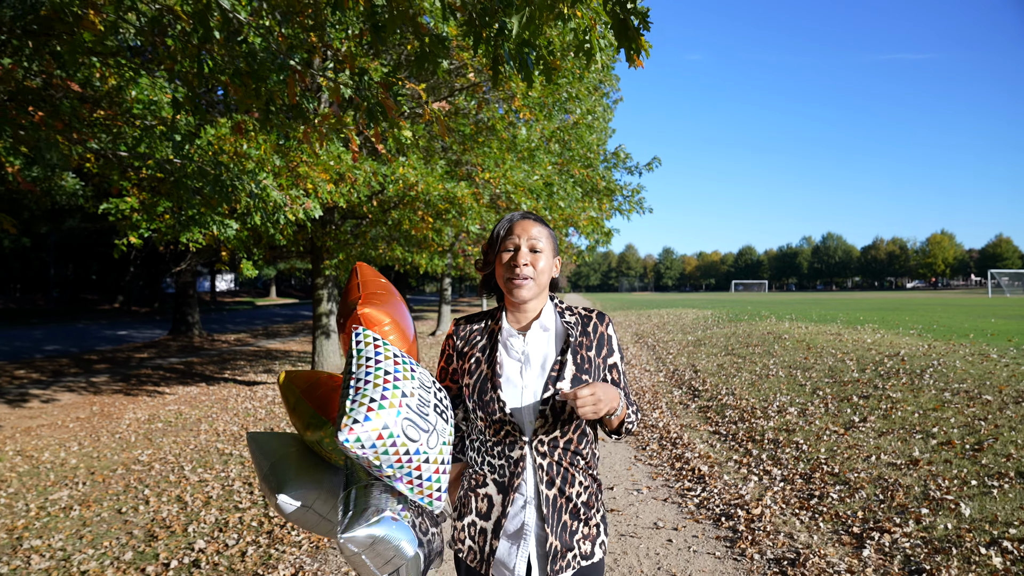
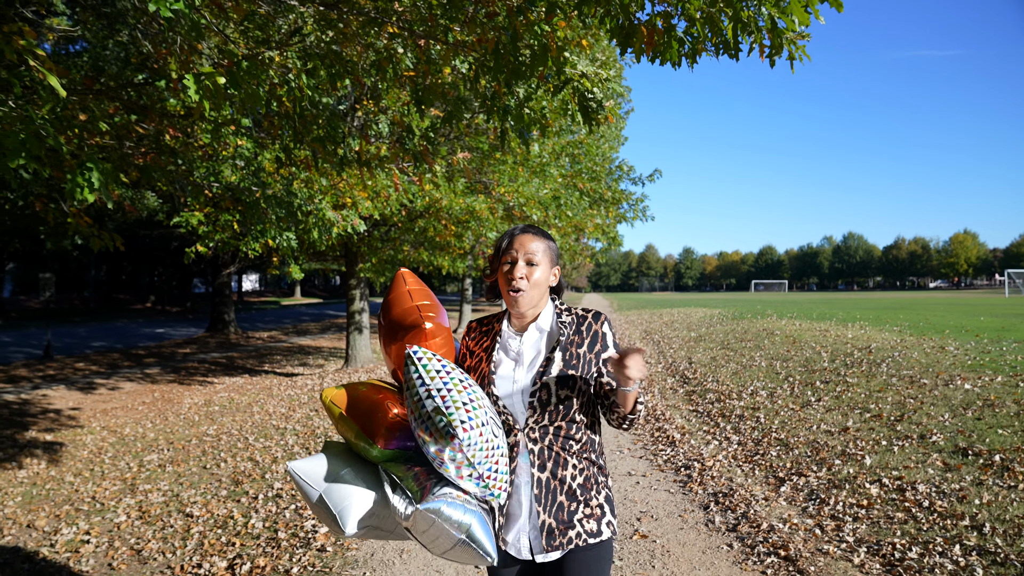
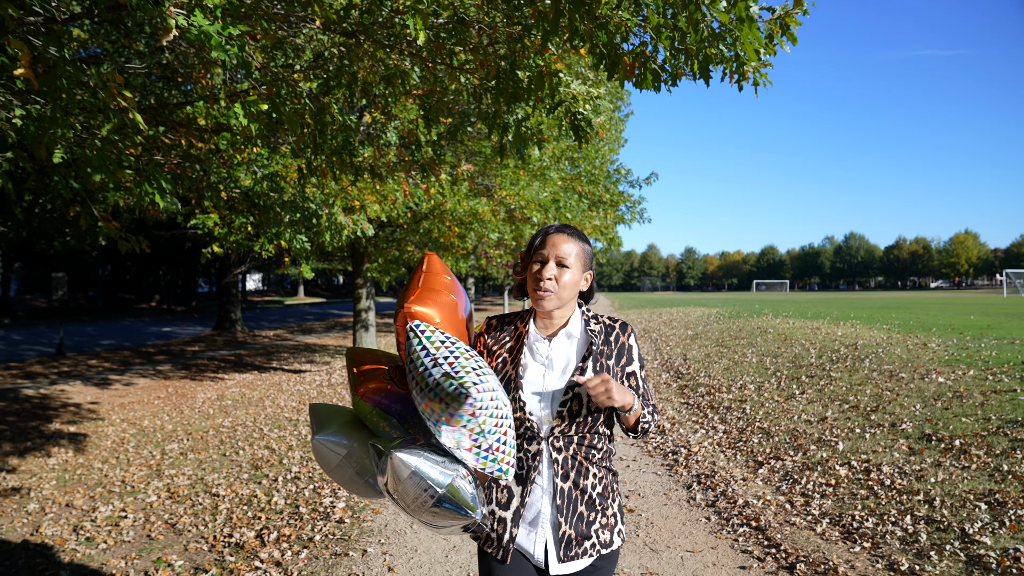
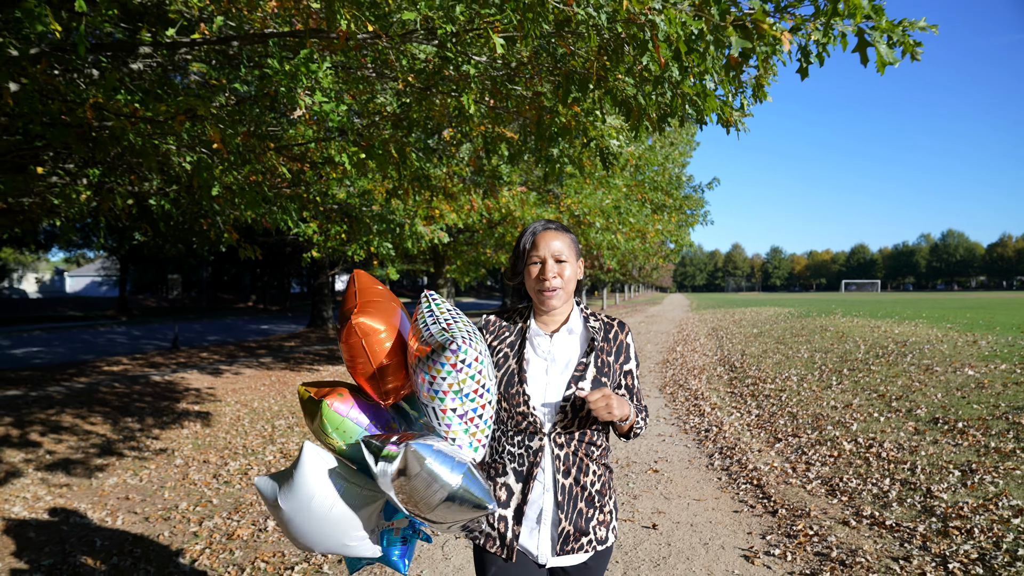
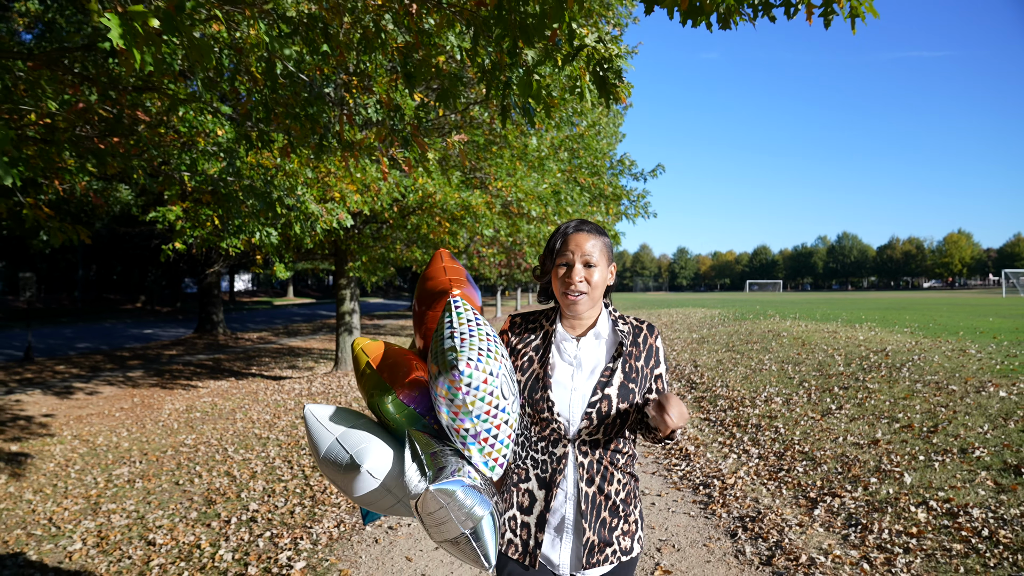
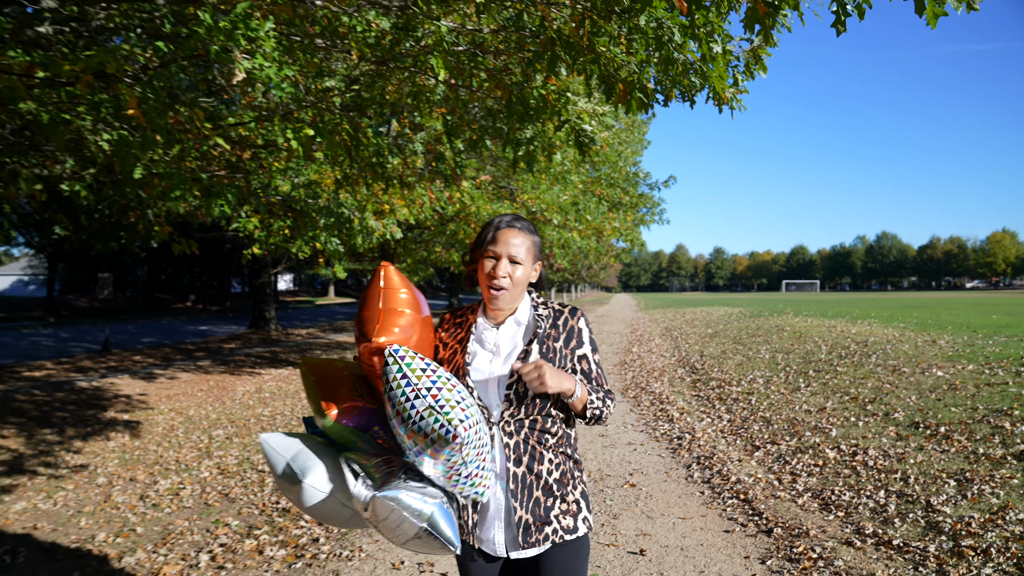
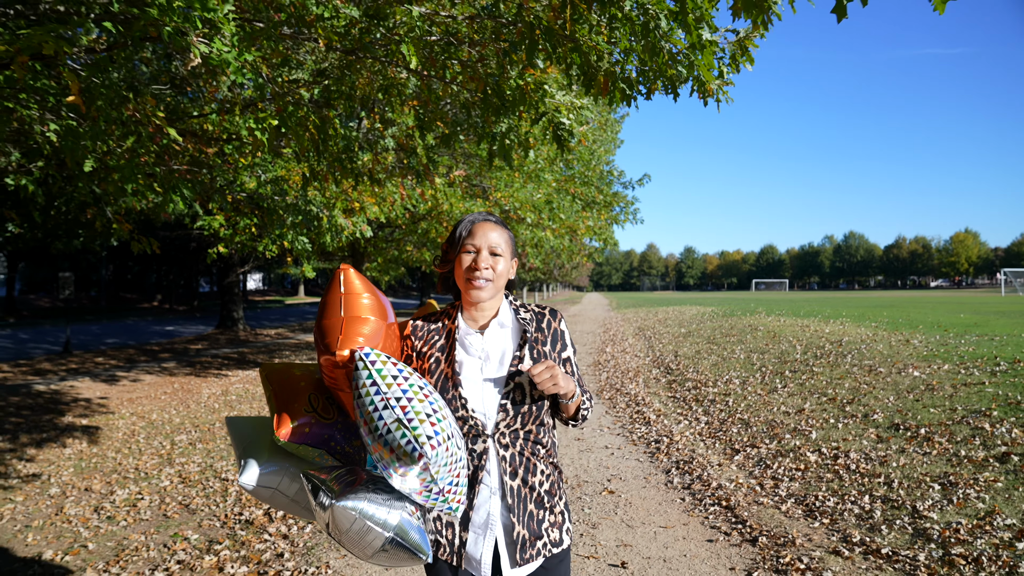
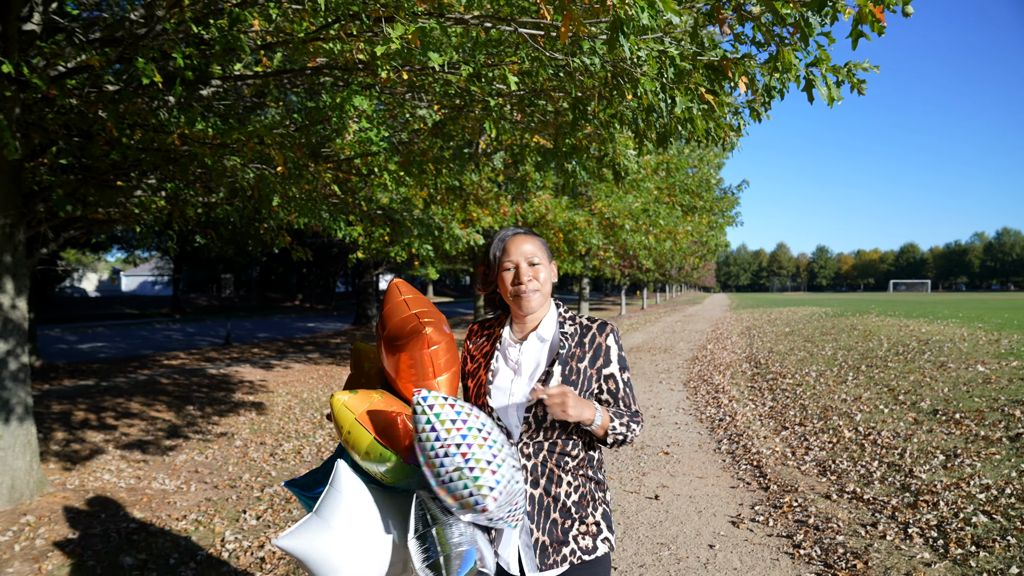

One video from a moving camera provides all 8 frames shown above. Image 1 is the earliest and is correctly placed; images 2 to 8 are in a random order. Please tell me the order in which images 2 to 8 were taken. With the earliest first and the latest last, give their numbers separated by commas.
5, 2, 3, 7, 6, 4, 8
